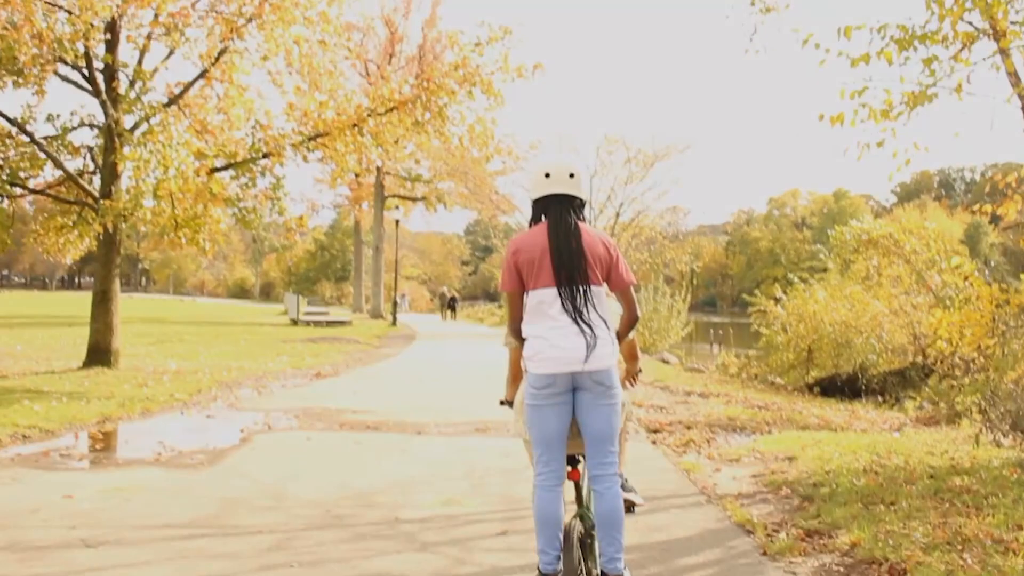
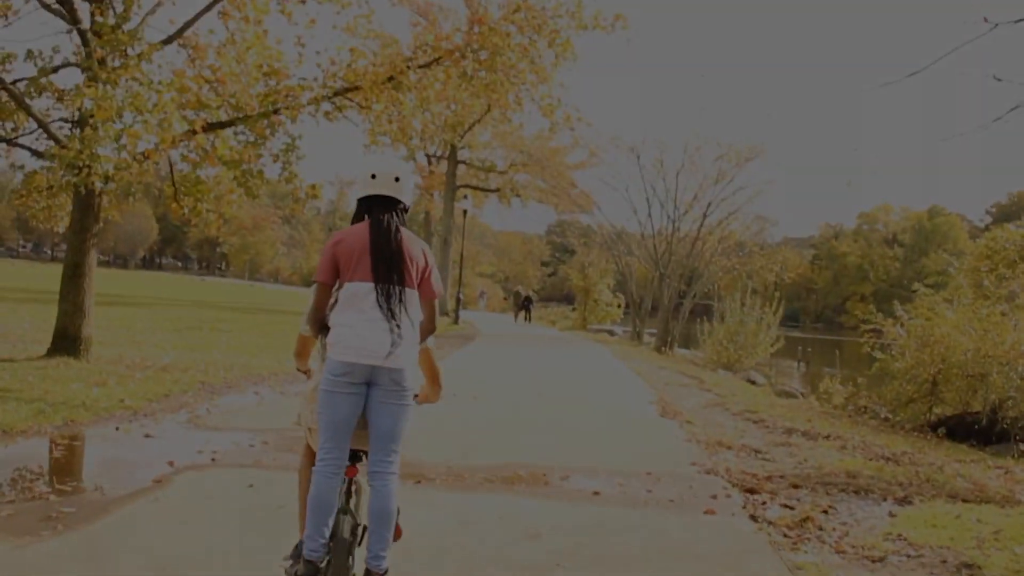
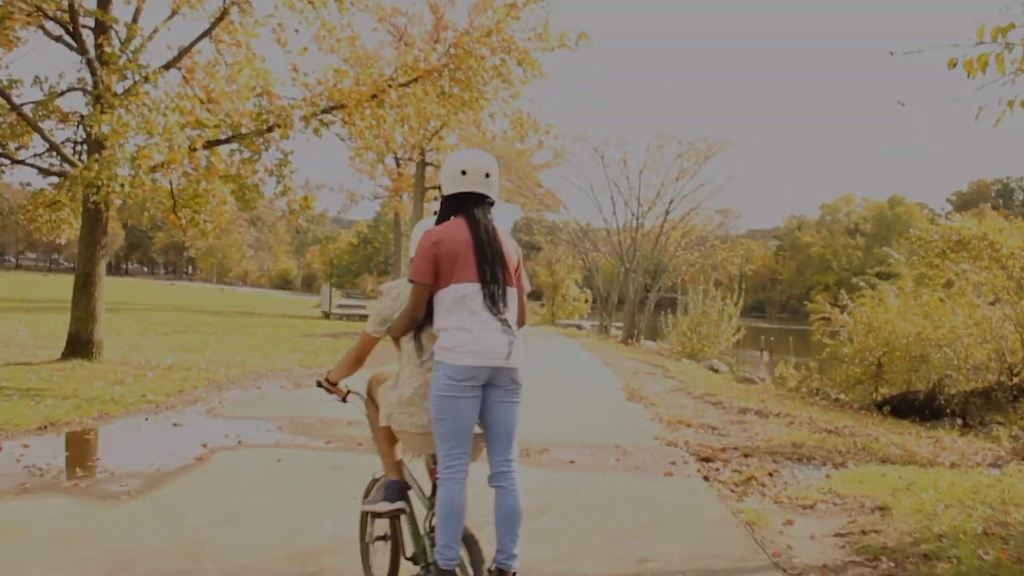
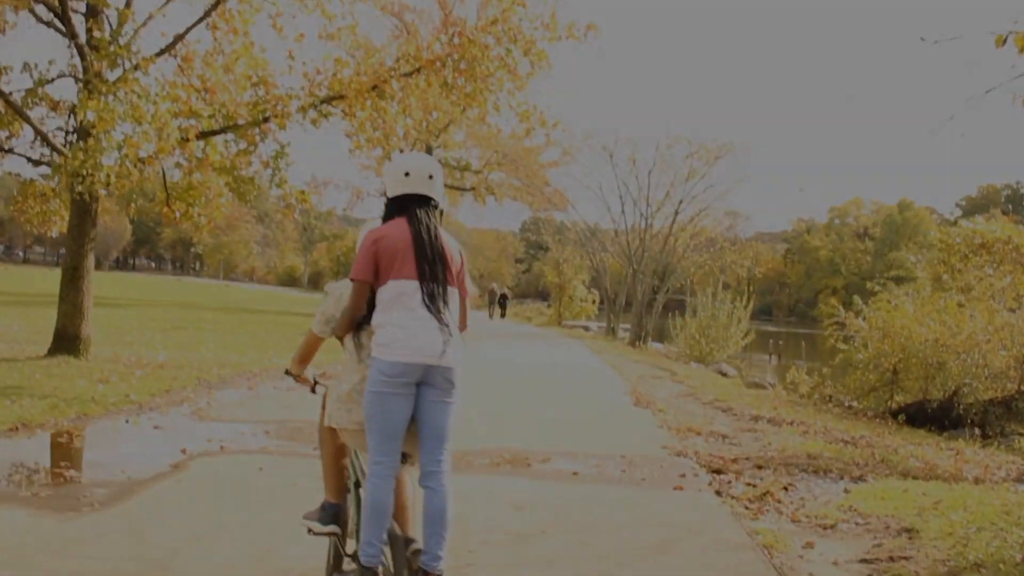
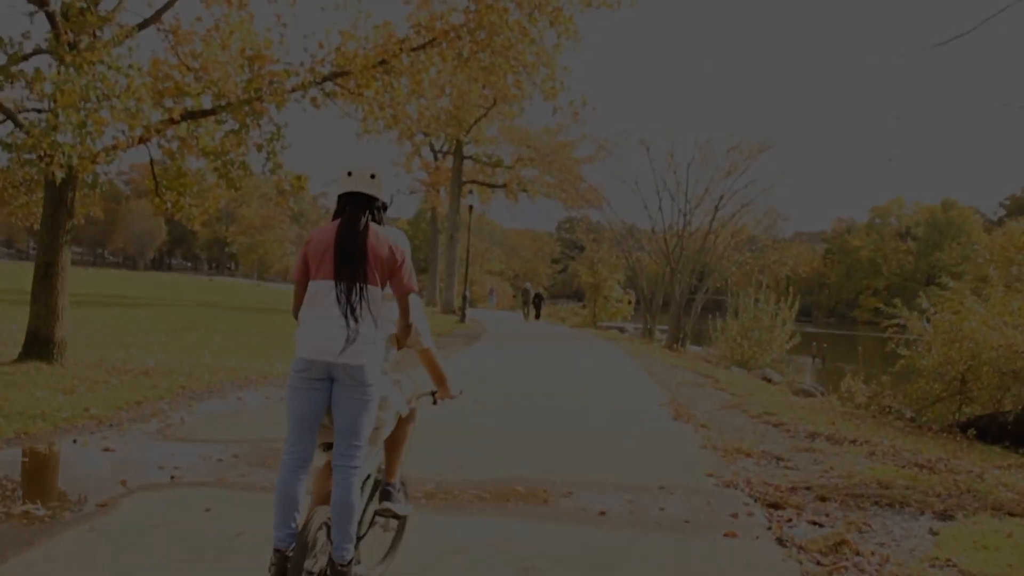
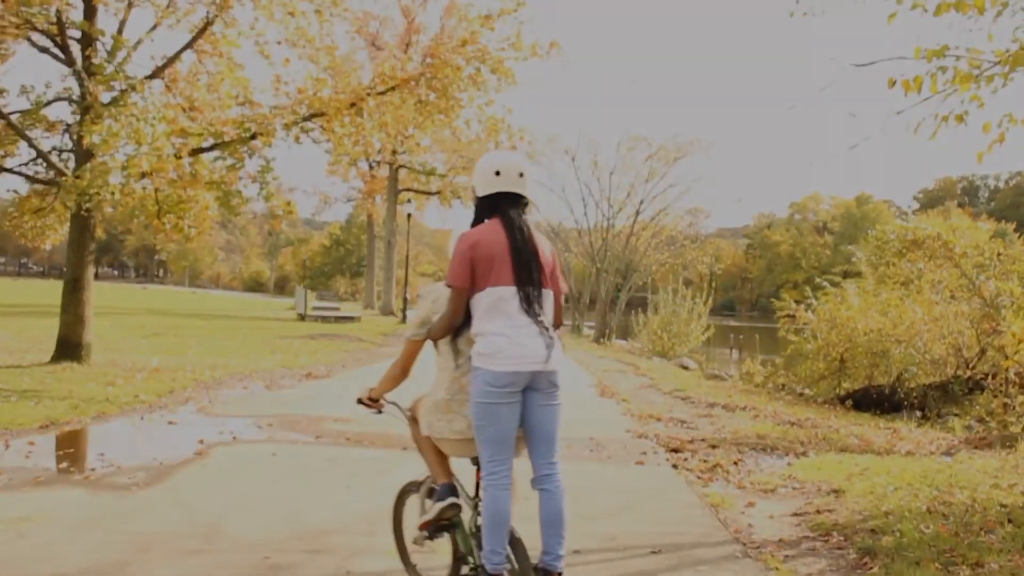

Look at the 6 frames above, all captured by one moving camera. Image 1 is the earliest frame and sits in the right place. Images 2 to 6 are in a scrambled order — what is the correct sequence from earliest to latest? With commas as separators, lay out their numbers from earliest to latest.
6, 3, 4, 2, 5
